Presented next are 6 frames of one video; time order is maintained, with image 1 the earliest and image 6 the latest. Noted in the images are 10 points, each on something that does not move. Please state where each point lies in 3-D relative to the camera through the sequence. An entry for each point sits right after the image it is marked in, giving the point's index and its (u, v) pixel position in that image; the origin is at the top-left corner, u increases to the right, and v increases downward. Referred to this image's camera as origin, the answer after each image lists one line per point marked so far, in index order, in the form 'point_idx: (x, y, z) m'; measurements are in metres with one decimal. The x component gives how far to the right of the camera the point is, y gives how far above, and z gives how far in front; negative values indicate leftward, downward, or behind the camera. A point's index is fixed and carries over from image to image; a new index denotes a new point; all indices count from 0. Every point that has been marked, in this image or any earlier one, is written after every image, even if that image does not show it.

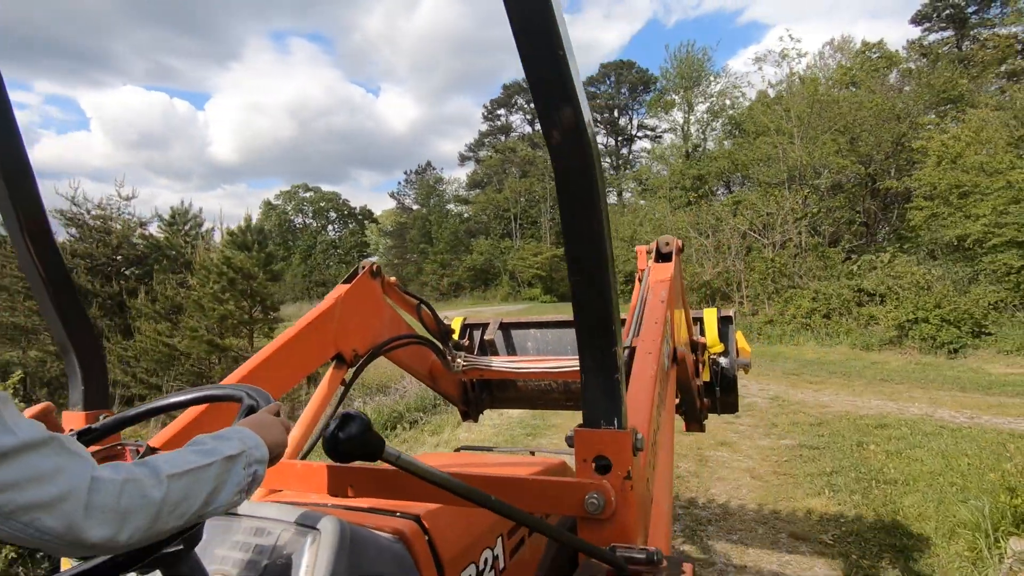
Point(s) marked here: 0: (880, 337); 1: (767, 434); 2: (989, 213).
0: (+10.6, -1.4, +15.4) m
1: (+3.4, -2.0, +7.4) m
2: (+14.2, +2.4, +15.7) m
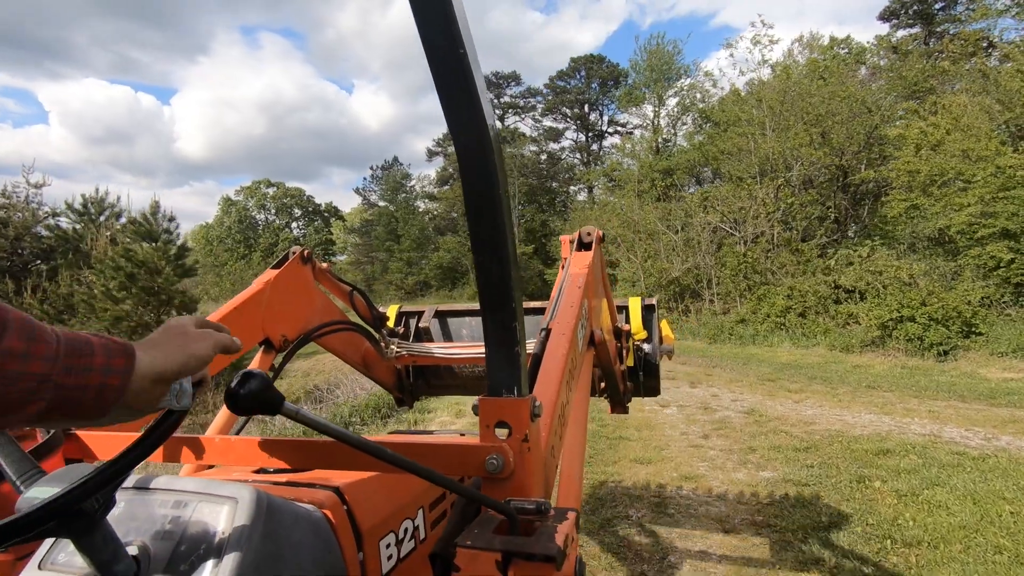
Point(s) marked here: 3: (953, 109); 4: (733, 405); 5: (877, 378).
0: (+9.3, -1.3, +14.3) m
1: (+2.5, -1.9, +6.0) m
2: (+12.9, +2.5, +14.8) m
3: (+13.4, +5.4, +16.6) m
4: (+3.5, -1.9, +8.6) m
5: (+6.6, -1.6, +10.0) m
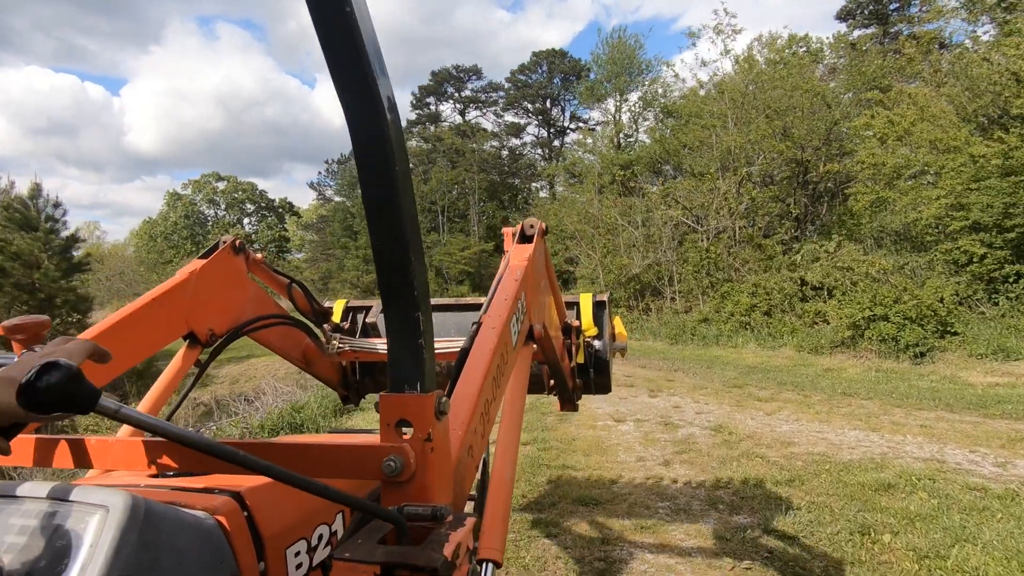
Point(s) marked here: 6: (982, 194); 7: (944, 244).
0: (+8.0, -1.2, +13.6) m
1: (+1.8, -1.9, +4.8) m
2: (+11.5, +2.6, +14.3) m
3: (+12.0, +5.5, +16.1) m
4: (+2.5, -1.8, +7.5) m
5: (+5.6, -1.6, +9.1) m
6: (+11.9, +2.4, +13.7) m
7: (+11.3, +1.2, +14.1) m
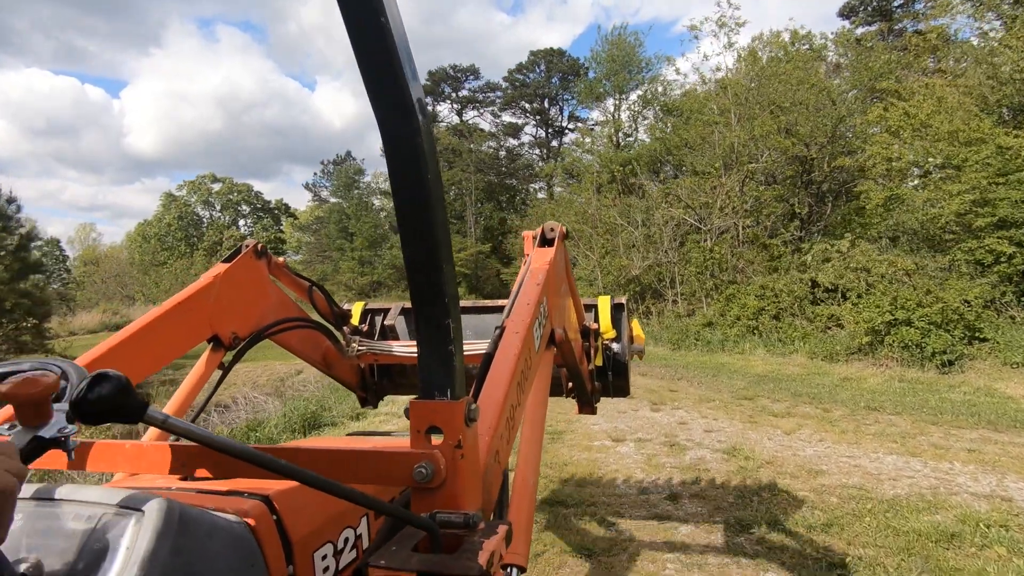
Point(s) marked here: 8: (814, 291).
0: (+7.8, -1.3, +12.8) m
1: (+1.6, -1.9, +4.0) m
2: (+11.3, +2.5, +13.4) m
3: (+11.8, +5.5, +15.3) m
4: (+2.4, -1.8, +6.6) m
5: (+5.4, -1.6, +8.2) m
6: (+11.7, +2.4, +12.8) m
7: (+11.1, +1.1, +13.3) m
8: (+8.1, -0.1, +14.8) m
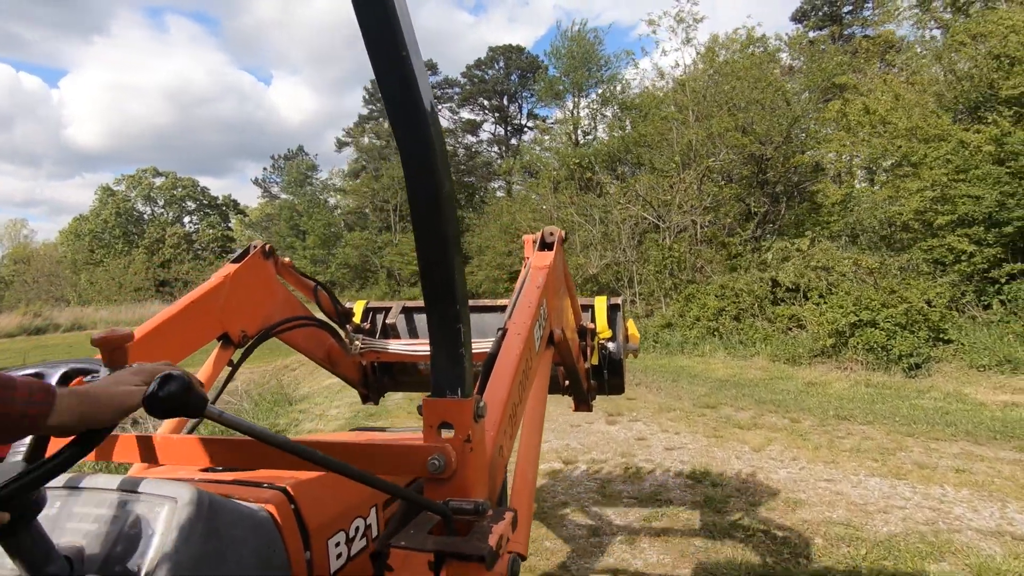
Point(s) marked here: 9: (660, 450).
0: (+6.6, -1.3, +12.4) m
1: (+1.1, -1.9, +3.2) m
2: (+10.1, +2.5, +13.3) m
3: (+10.4, +5.5, +15.2) m
4: (+1.7, -1.8, +5.9) m
5: (+4.6, -1.6, +7.7) m
6: (+10.6, +2.4, +12.8) m
7: (+9.9, +1.1, +13.2) m
8: (+6.8, -0.1, +14.4) m
9: (+1.7, -1.8, +6.3) m
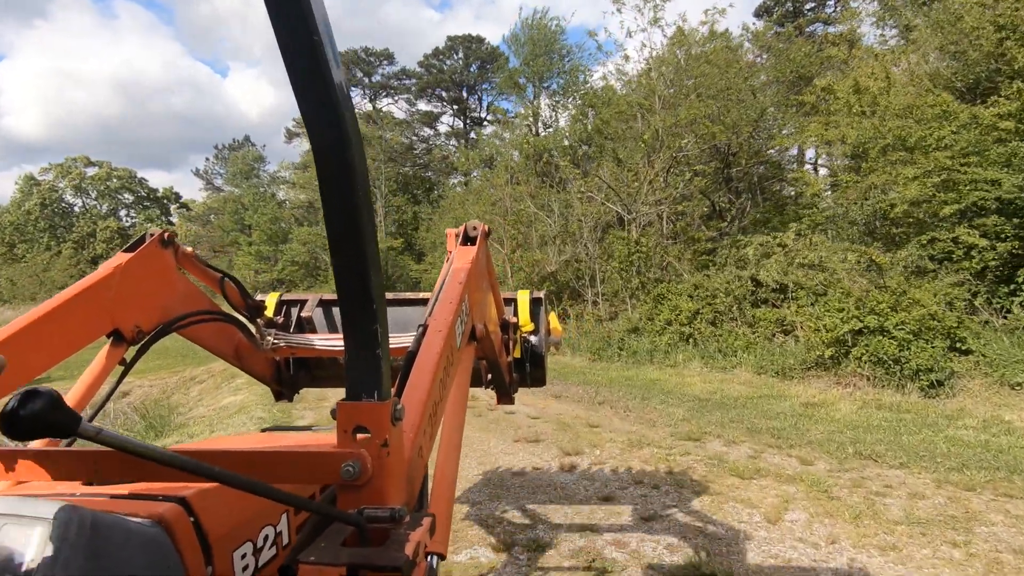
0: (+5.5, -1.3, +10.9) m
1: (+0.6, -1.9, +1.4) m
2: (+9.0, +2.5, +12.1) m
3: (+9.1, +5.5, +14.0) m
4: (+1.0, -1.8, +4.1) m
5: (+3.8, -1.6, +6.1) m
6: (+9.4, +2.4, +11.5) m
7: (+8.8, +1.1, +11.9) m
8: (+5.6, -0.1, +13.0) m
9: (+1.0, -1.8, +4.5) m
